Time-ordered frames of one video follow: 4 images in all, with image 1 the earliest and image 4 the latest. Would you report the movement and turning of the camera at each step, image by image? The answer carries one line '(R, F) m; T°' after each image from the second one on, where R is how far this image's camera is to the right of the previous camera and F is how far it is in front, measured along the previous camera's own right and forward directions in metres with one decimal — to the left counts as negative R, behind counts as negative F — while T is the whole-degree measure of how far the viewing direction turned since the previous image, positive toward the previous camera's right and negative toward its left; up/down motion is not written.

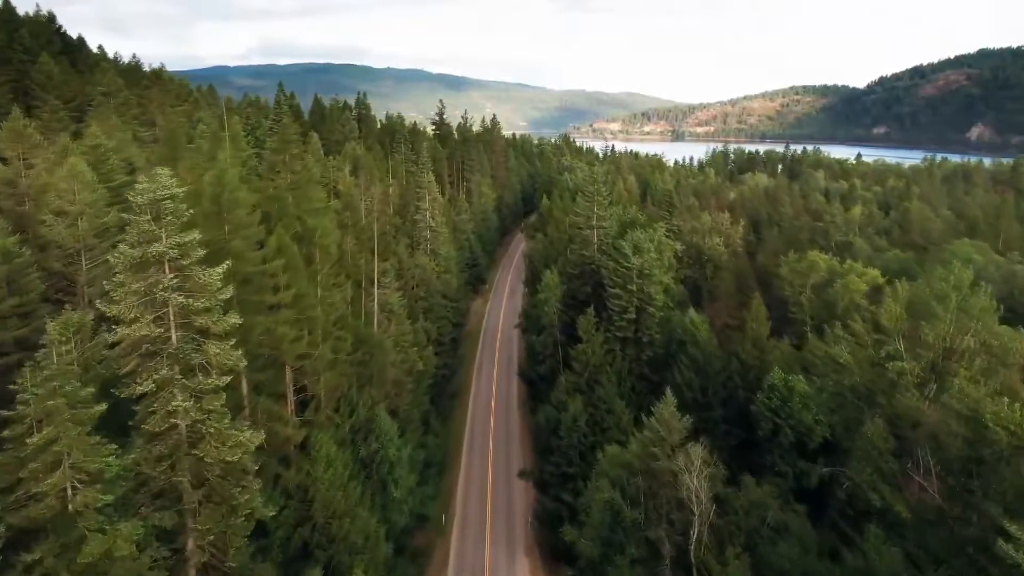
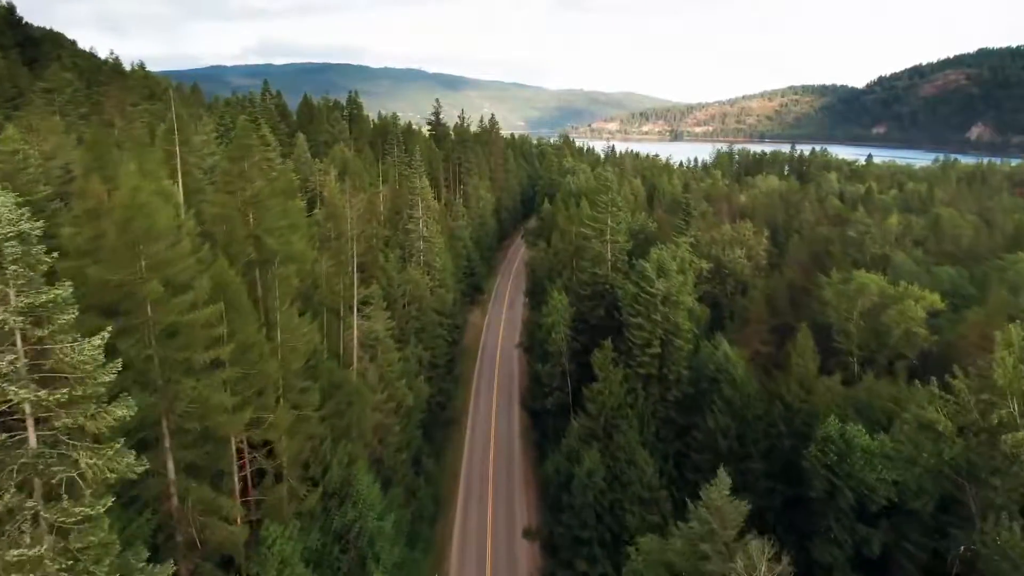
(-0.4, +6.3) m; 0°
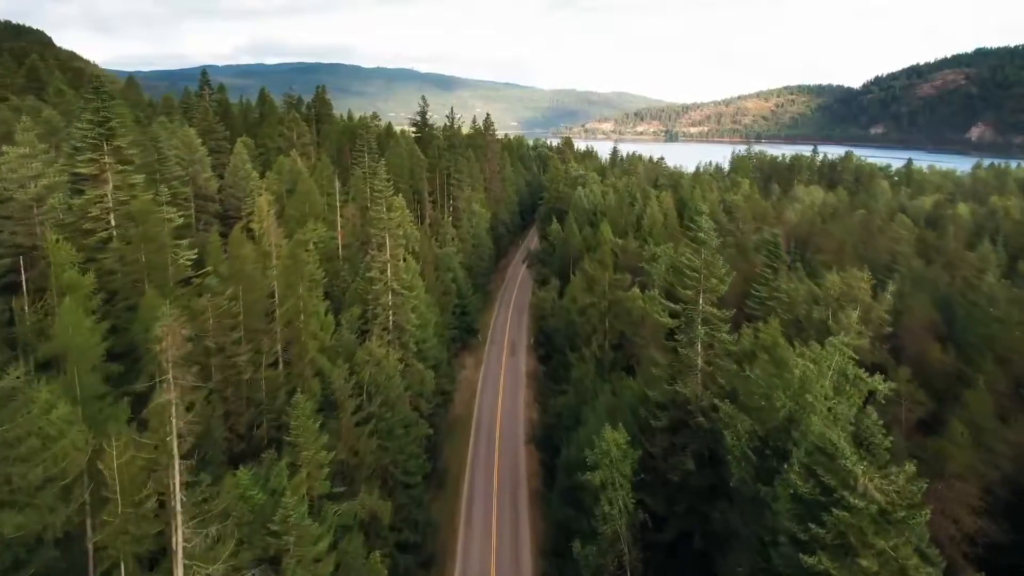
(-1.1, +19.9) m; +1°
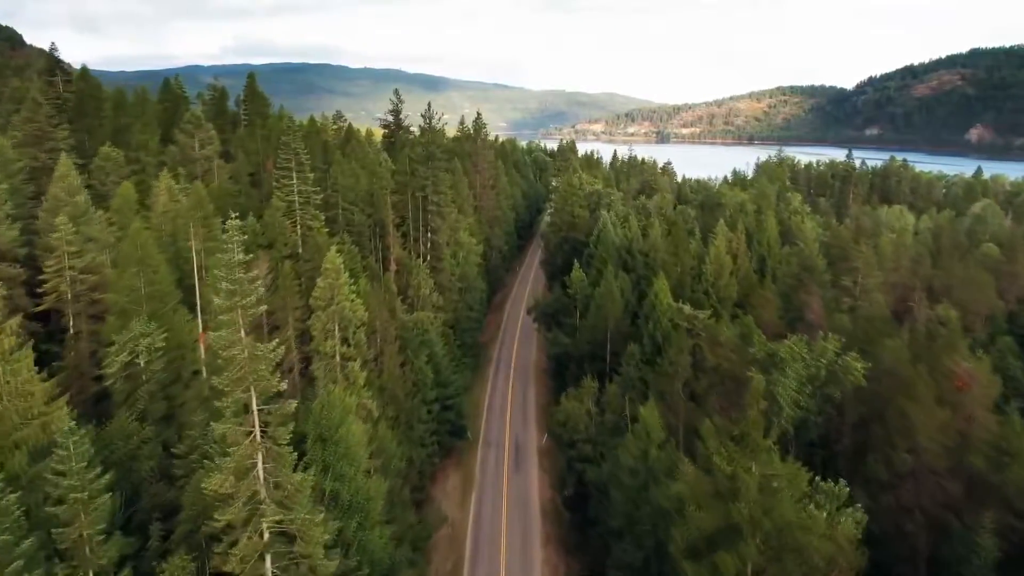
(-1.4, +26.2) m; +1°
